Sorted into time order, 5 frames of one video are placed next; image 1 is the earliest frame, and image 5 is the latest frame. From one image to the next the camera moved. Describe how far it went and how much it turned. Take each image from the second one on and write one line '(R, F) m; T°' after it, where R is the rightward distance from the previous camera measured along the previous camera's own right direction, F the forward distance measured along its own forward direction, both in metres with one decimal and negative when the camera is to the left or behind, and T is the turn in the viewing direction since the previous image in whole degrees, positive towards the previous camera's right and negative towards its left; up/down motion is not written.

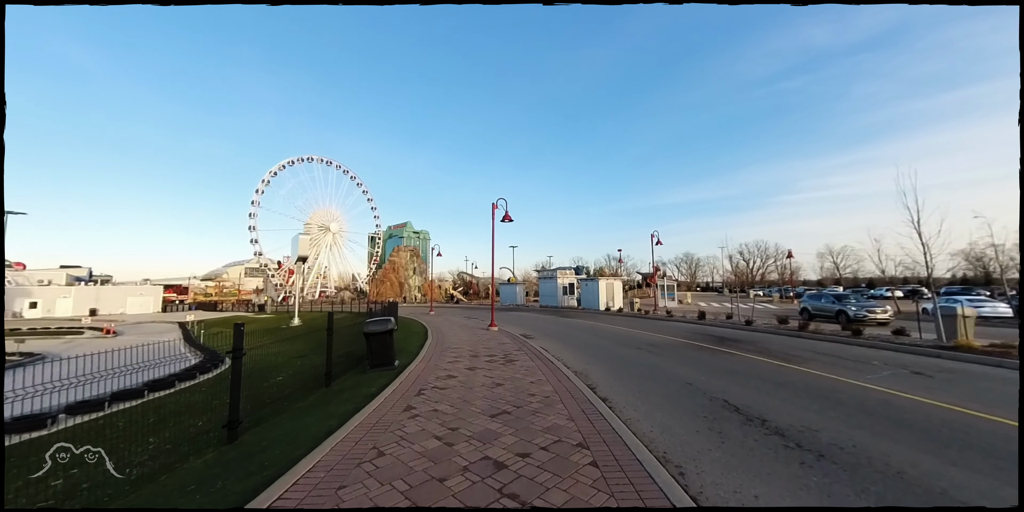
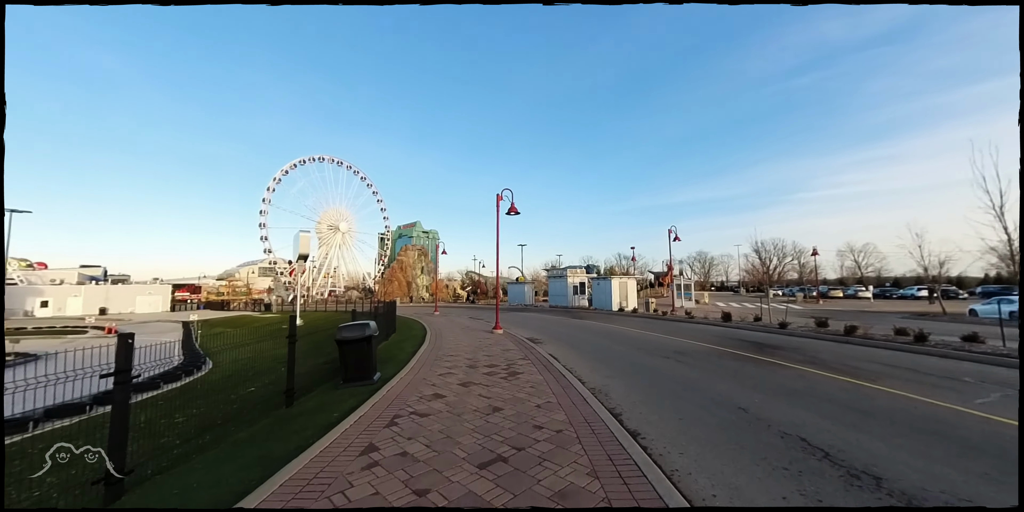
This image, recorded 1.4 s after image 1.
(+0.1, +1.6) m; -2°
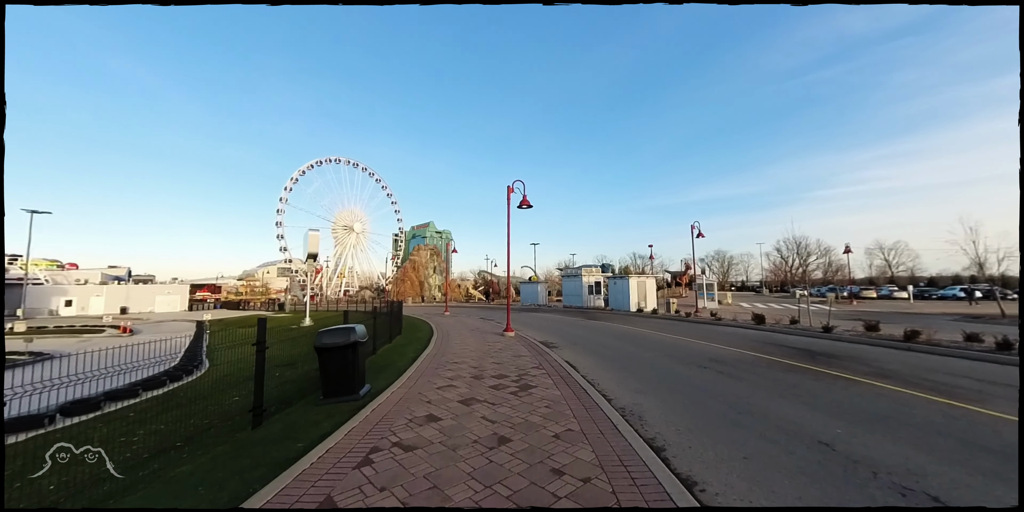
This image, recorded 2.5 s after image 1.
(0.0, +1.2) m; -2°
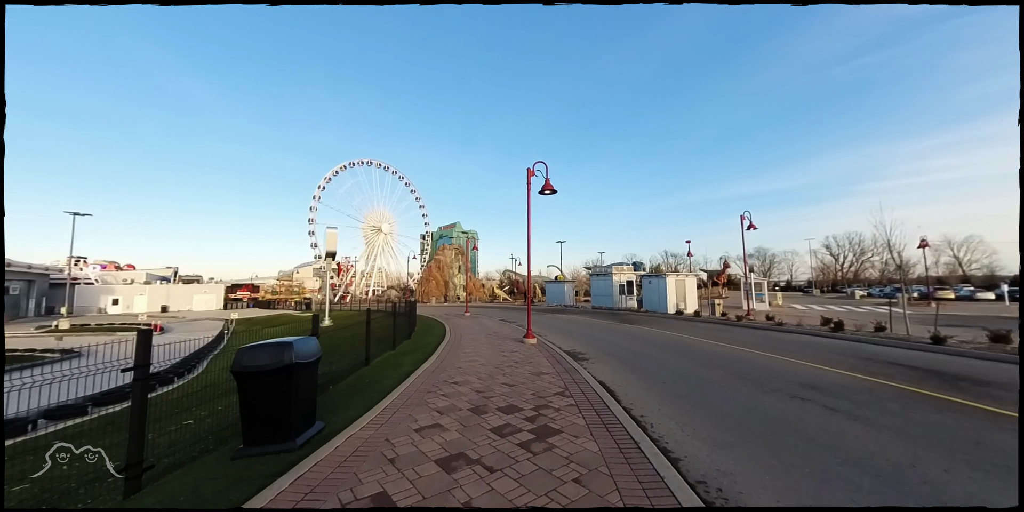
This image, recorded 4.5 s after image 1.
(+0.2, +2.2) m; -4°
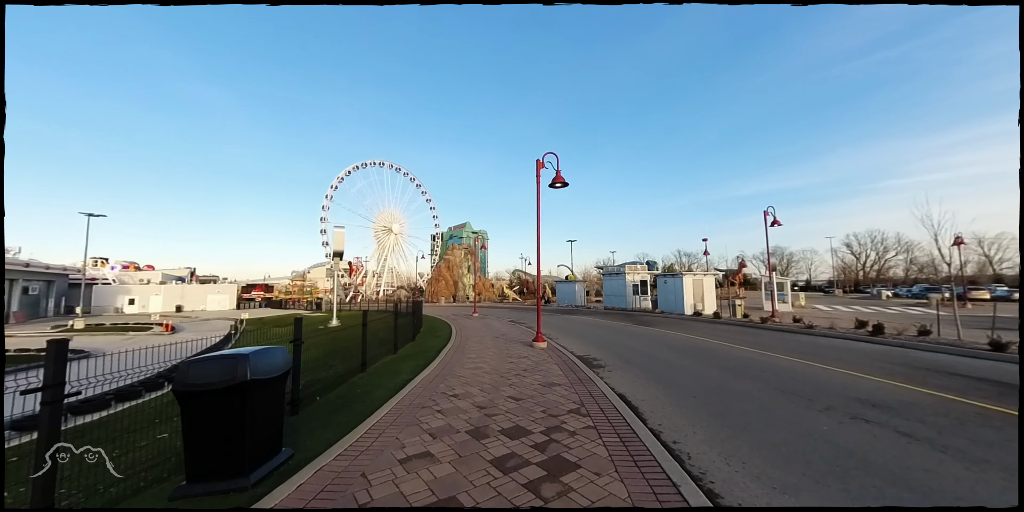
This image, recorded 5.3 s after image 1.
(+0.1, +0.9) m; -2°
